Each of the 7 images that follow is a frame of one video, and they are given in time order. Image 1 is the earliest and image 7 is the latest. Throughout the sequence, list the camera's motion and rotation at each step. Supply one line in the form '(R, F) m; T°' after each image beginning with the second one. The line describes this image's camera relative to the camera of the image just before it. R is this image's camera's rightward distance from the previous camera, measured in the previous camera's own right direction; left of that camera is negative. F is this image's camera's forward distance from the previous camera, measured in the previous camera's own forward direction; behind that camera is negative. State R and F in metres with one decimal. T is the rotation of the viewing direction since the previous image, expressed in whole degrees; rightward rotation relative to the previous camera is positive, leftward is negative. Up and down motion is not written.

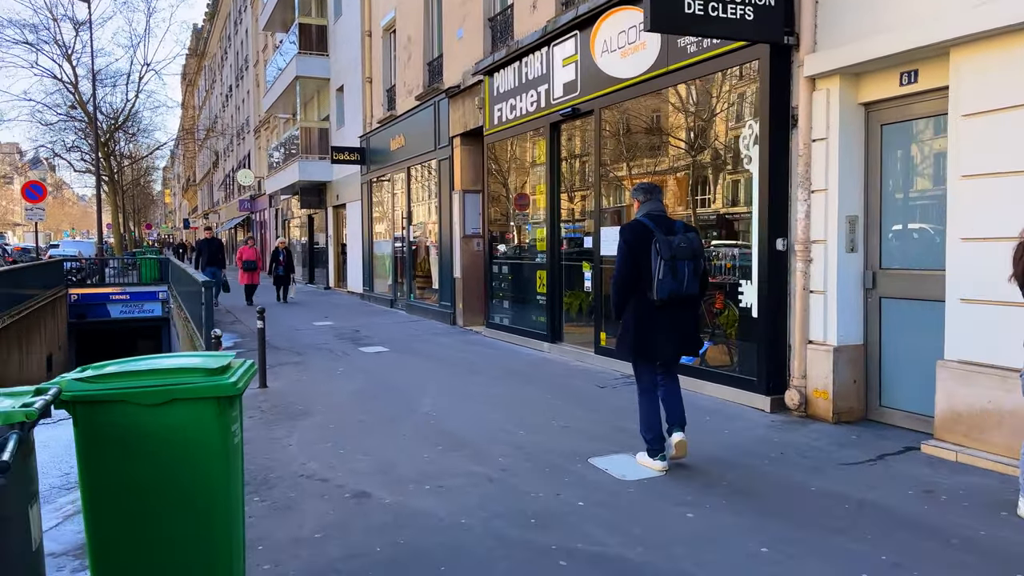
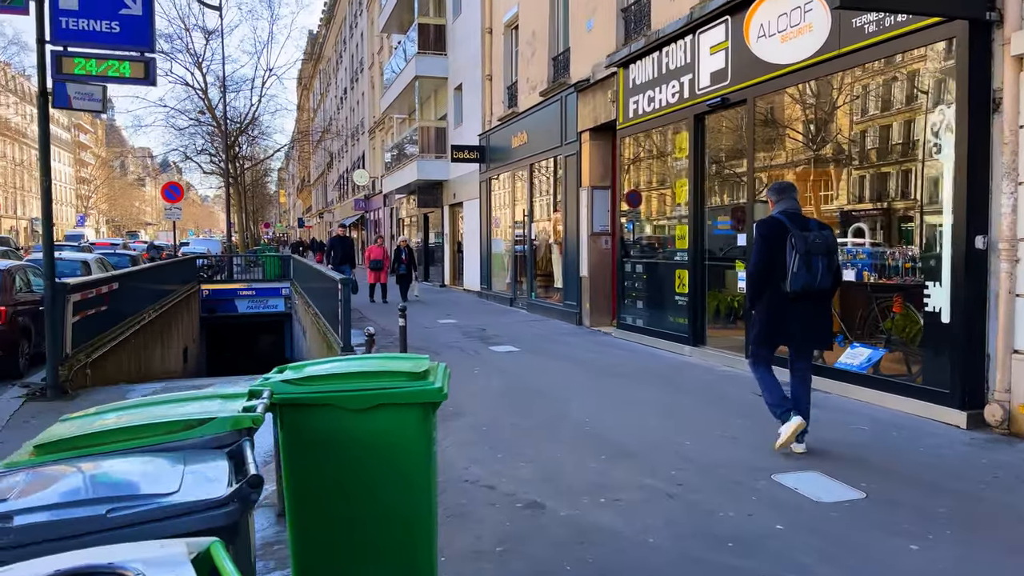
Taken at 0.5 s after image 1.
(-0.4, +0.2) m; -7°
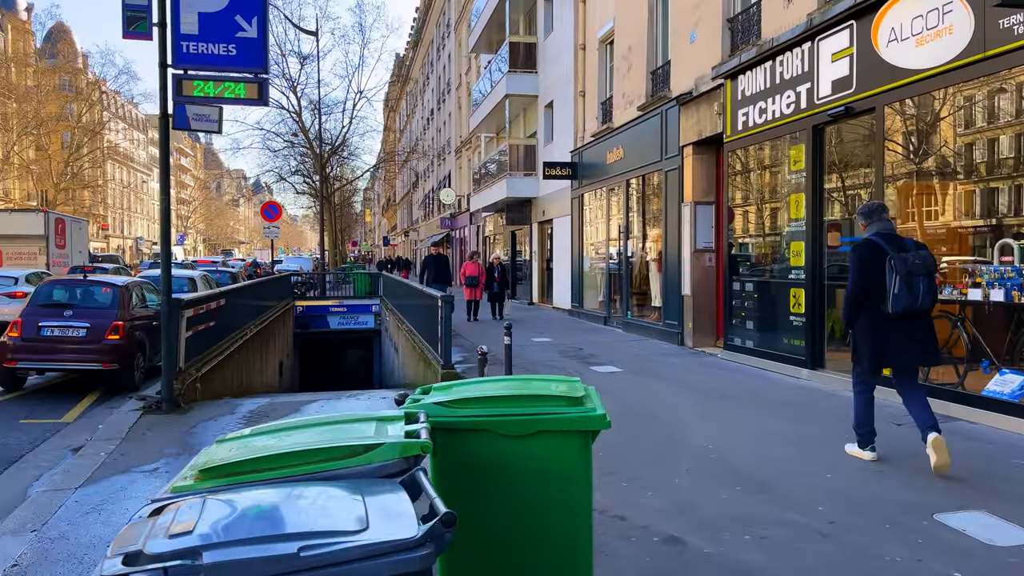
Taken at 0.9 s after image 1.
(-0.3, +0.2) m; -6°
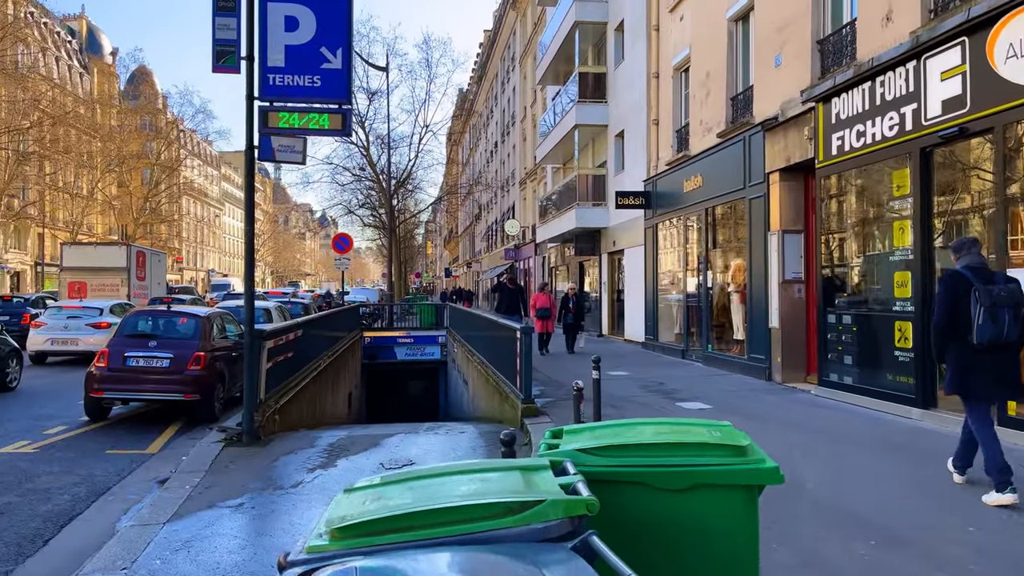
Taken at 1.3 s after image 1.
(-0.3, +0.2) m; -4°
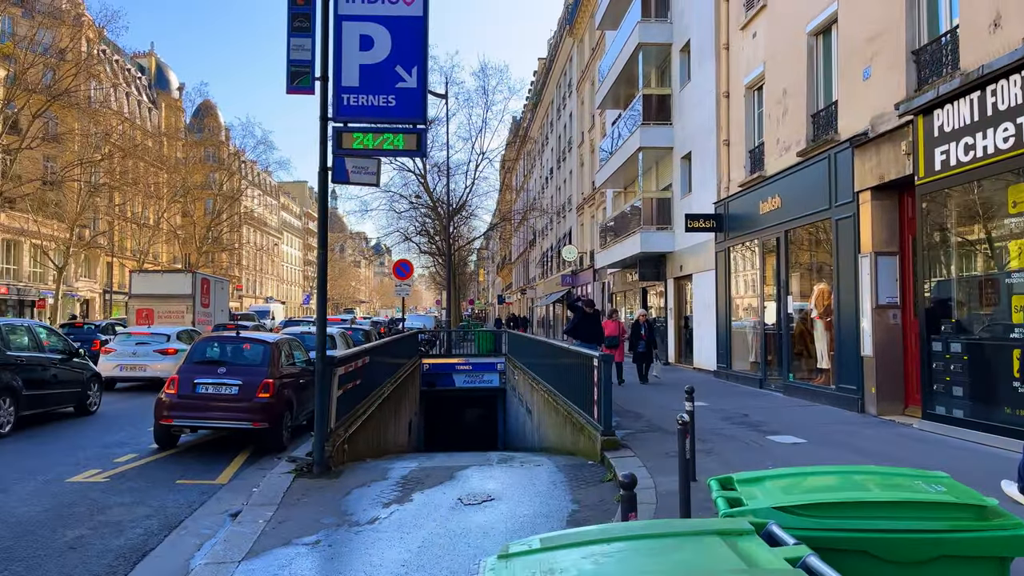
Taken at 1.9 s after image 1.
(-0.3, +0.4) m; -4°
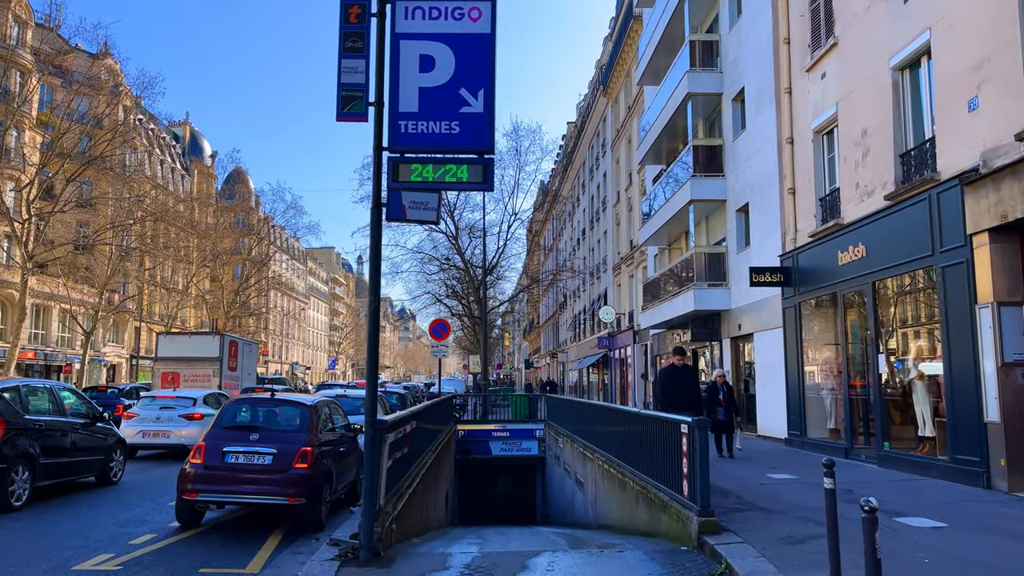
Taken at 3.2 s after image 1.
(-0.5, +1.0) m; -2°
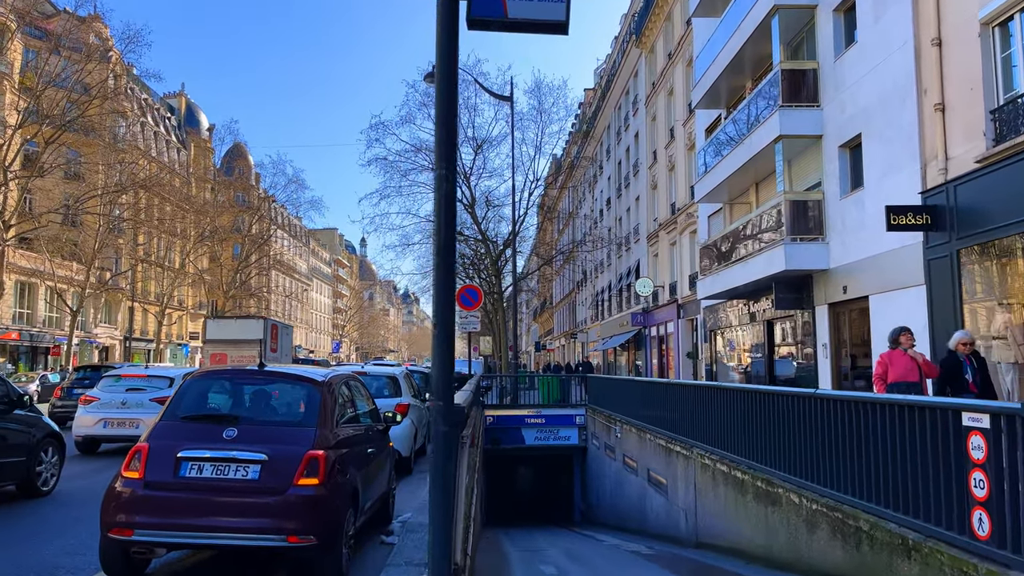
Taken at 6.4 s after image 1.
(-0.9, +3.1) m; 0°
